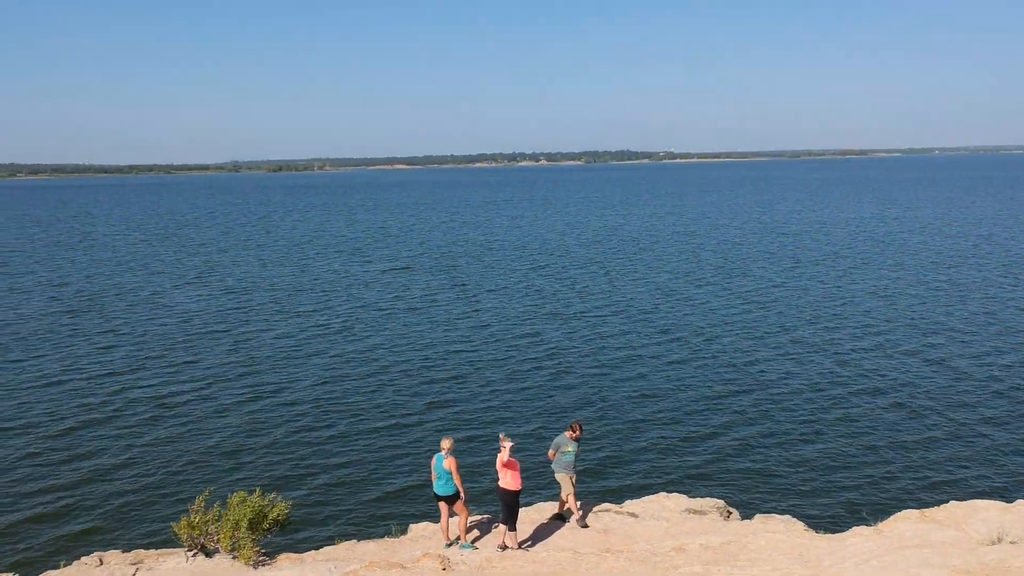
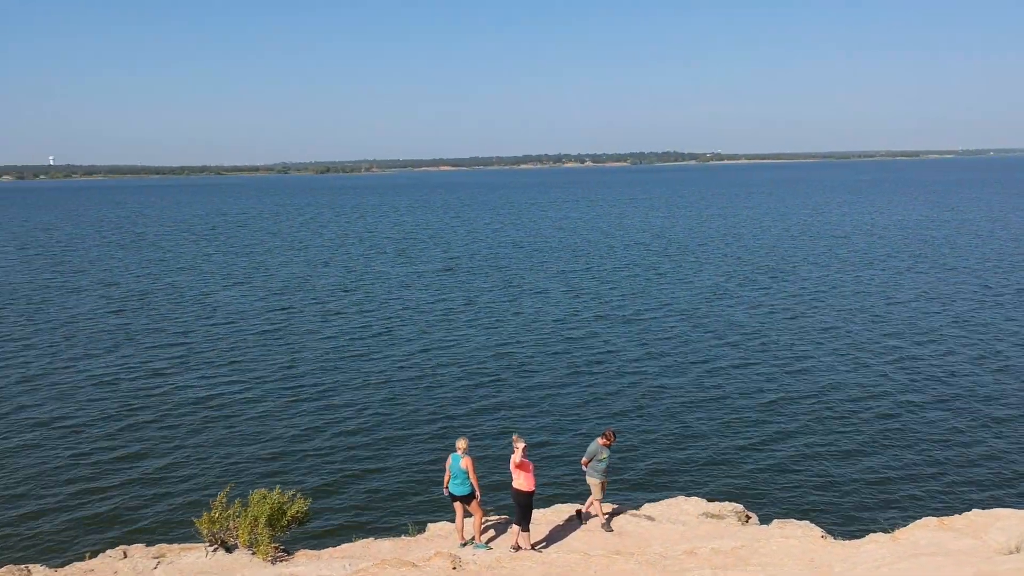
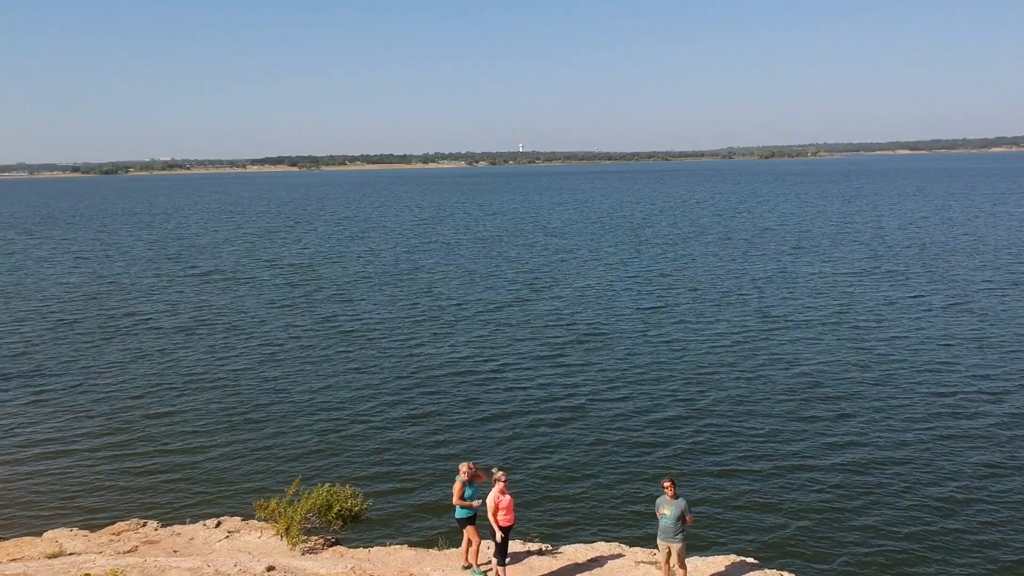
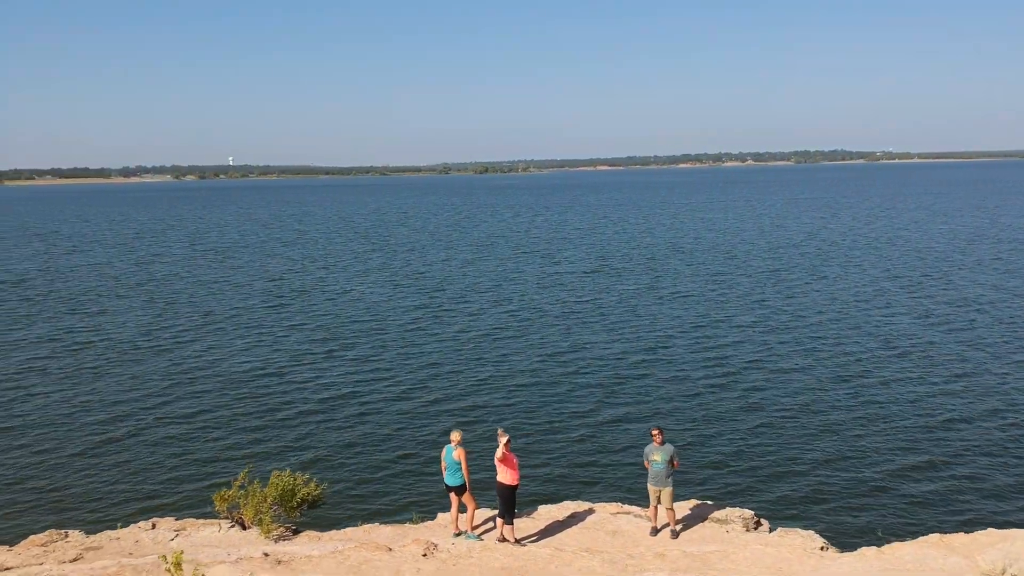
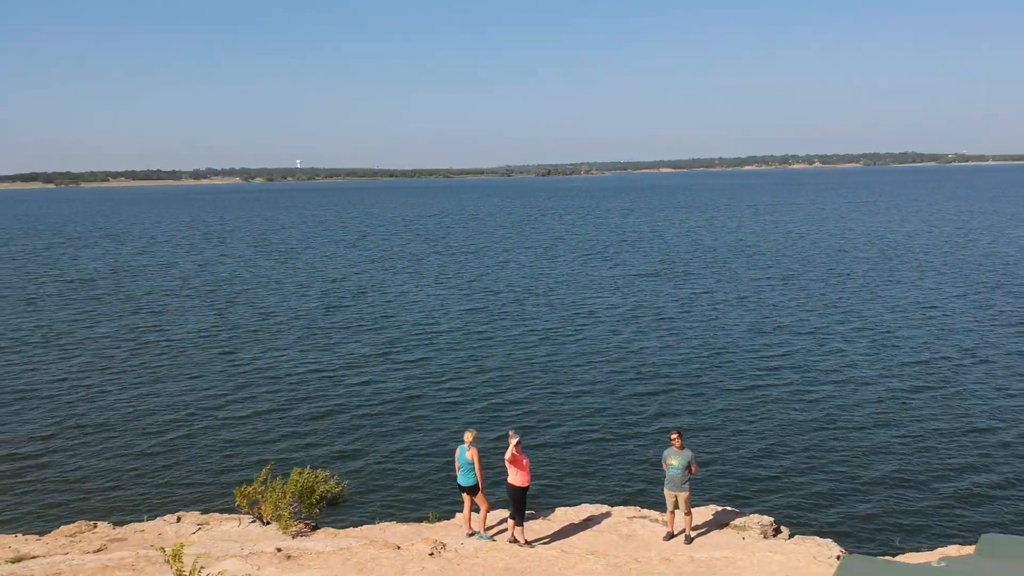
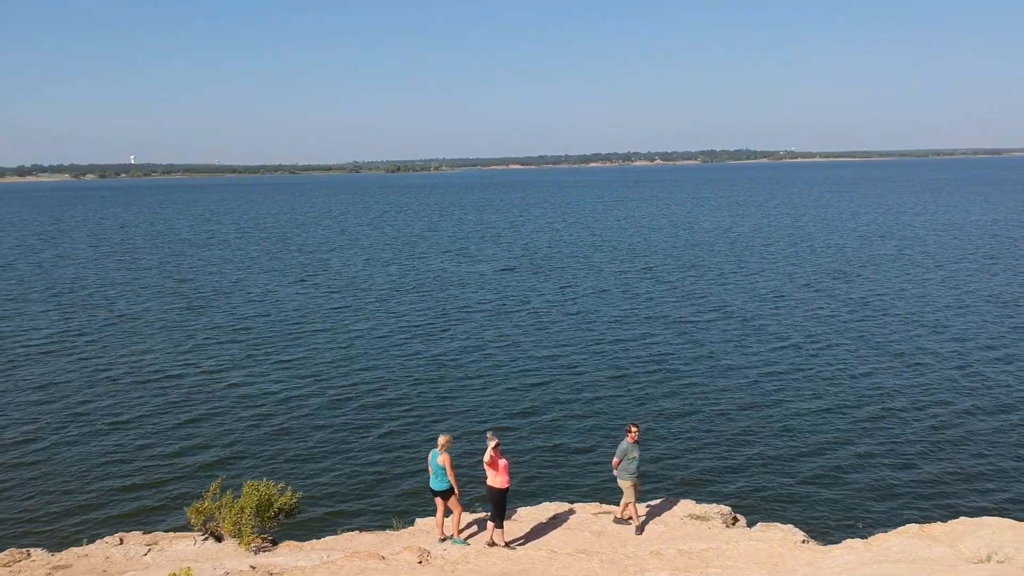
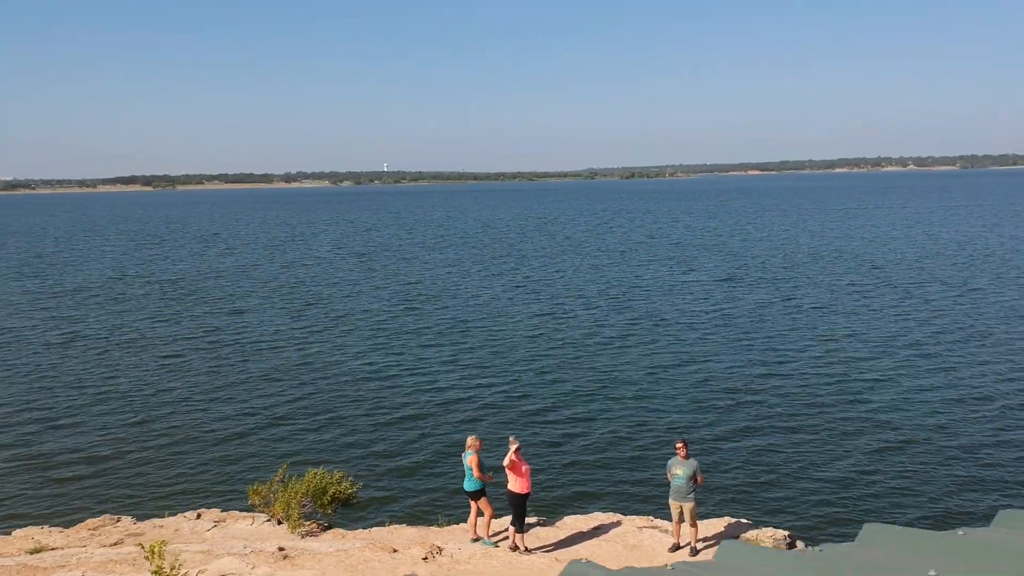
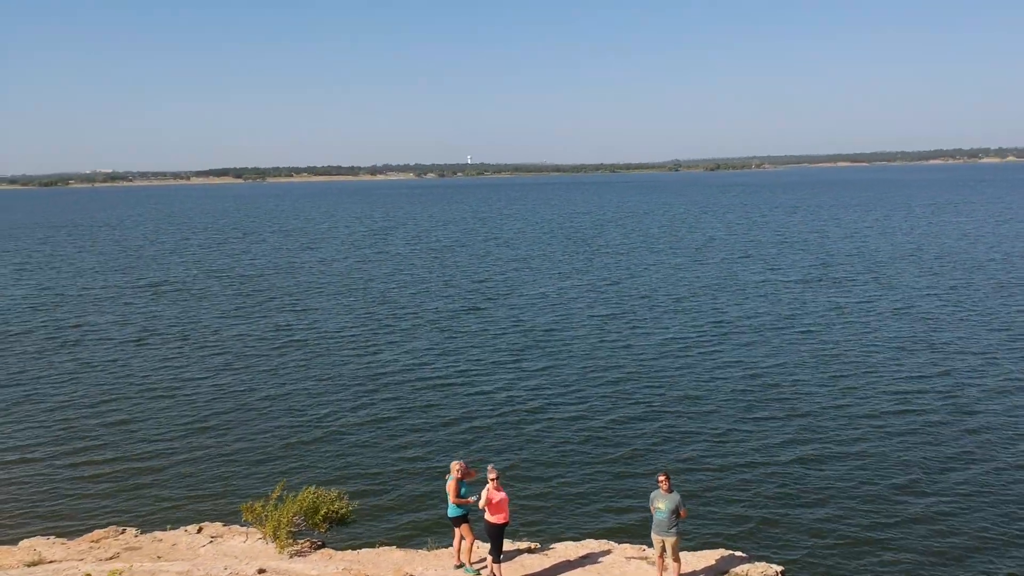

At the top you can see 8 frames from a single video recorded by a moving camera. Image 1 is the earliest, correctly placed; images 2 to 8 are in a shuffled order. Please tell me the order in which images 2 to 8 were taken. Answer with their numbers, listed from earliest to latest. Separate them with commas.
2, 6, 4, 5, 7, 8, 3
